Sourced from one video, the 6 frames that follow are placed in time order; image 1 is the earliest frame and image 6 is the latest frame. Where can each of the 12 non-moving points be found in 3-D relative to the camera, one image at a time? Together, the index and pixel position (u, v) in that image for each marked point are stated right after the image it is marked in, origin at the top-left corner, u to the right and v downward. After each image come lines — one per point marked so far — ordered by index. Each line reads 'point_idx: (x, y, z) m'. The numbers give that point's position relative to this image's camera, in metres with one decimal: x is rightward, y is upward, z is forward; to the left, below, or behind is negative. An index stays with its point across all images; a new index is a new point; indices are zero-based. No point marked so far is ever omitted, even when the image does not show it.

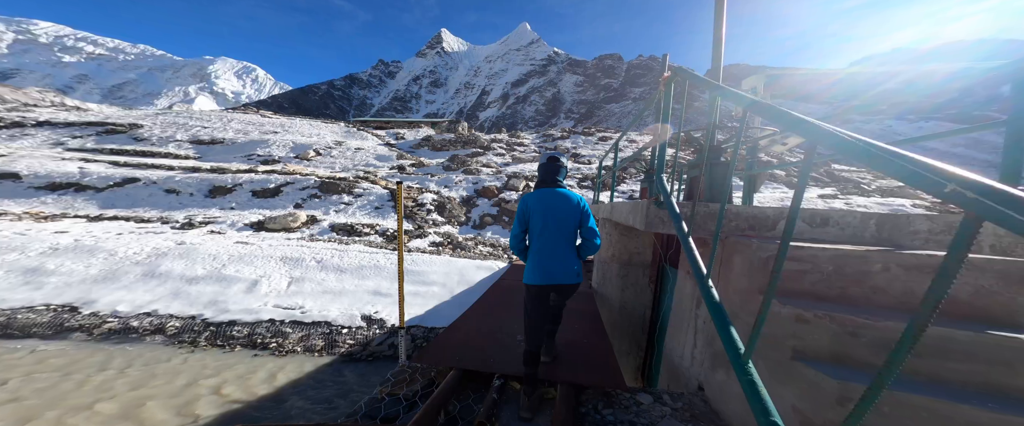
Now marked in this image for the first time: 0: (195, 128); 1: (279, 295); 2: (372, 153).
0: (-10.5, +2.8, +10.7) m
1: (-3.5, -1.2, +4.9) m
2: (-5.3, +2.3, +12.5) m
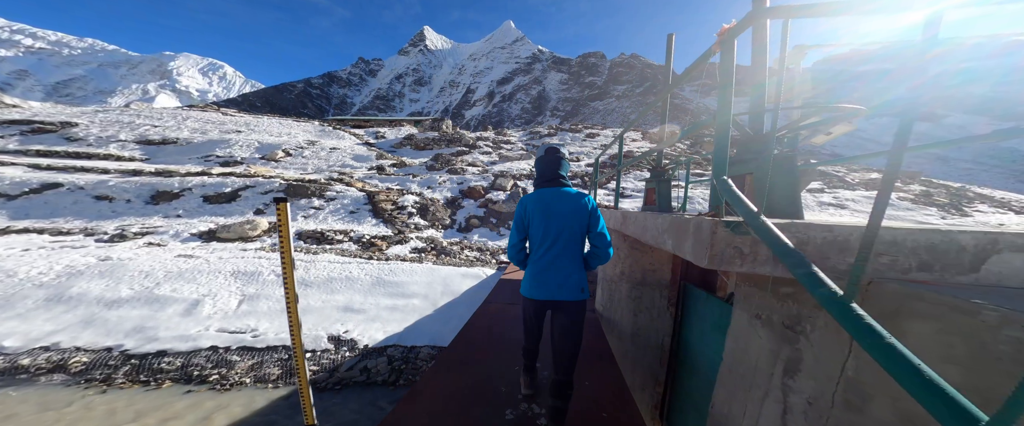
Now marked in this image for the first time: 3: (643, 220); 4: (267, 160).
0: (-10.9, +2.5, +9.6) m
1: (-3.6, -1.3, +4.2) m
2: (-5.8, +2.1, +11.7) m
3: (+0.8, -0.1, +2.0) m
4: (-7.2, +1.5, +9.6) m
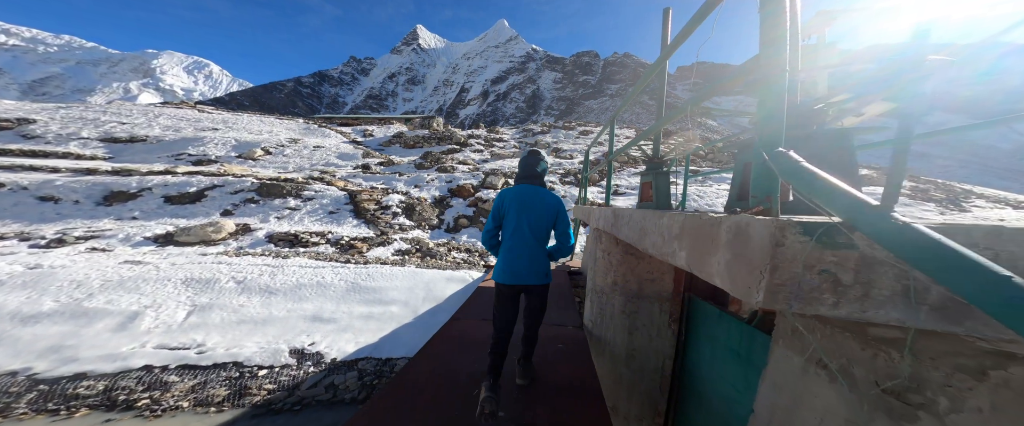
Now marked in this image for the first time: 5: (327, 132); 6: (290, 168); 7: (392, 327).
0: (-11.2, +2.5, +9.1) m
1: (-3.9, -1.3, +3.7) m
2: (-6.1, +2.1, +11.2) m
3: (+0.6, 0.0, +1.6) m
4: (-7.4, +1.5, +9.1) m
5: (-7.5, +3.3, +13.2) m
6: (-6.3, +1.3, +9.3) m
7: (-1.7, -1.6, +4.6) m
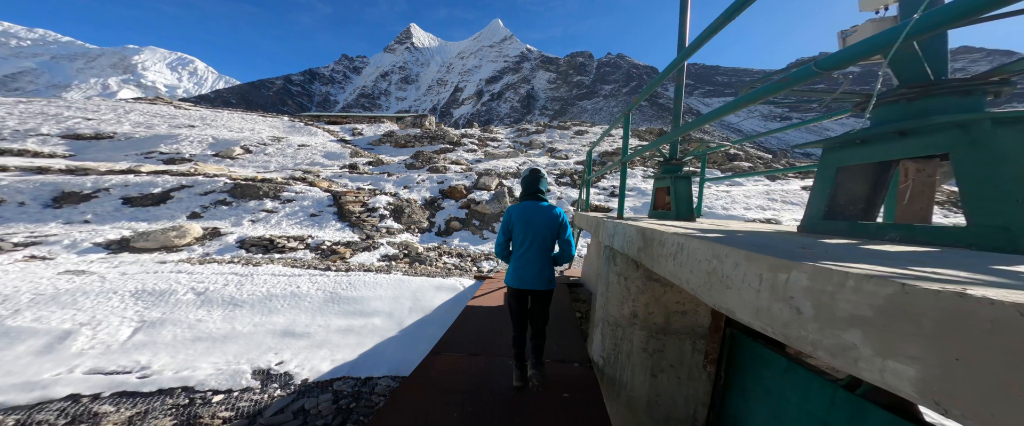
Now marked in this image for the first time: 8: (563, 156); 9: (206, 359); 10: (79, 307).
0: (-11.4, +2.4, +8.5) m
1: (-3.9, -1.4, +3.2) m
2: (-6.3, +2.1, +10.7) m
3: (+0.6, -0.1, +1.2) m
4: (-7.6, +1.4, +8.5) m
5: (-7.7, +3.2, +12.7) m
6: (-6.4, +1.2, +8.8) m
7: (-1.8, -1.6, +4.1) m
8: (+2.0, +2.3, +13.2) m
9: (-3.2, -1.5, +3.4) m
10: (-4.7, -1.0, +3.5) m
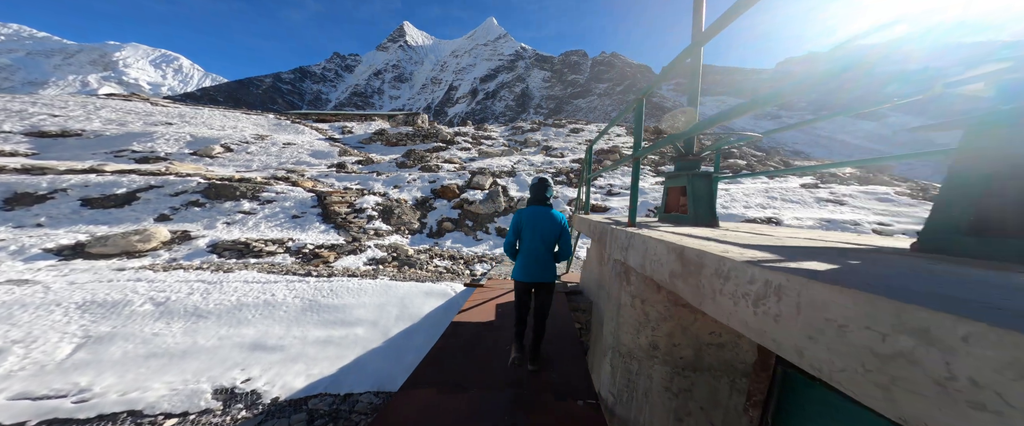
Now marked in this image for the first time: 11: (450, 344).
0: (-11.5, +2.3, +8.0) m
1: (-4.0, -1.4, +2.8) m
2: (-6.5, +2.0, +10.2) m
3: (+0.6, -0.1, +0.8) m
4: (-7.7, +1.4, +8.1) m
5: (-7.9, +3.2, +12.2) m
6: (-6.6, +1.2, +8.3) m
7: (-1.8, -1.6, +3.8) m
8: (+1.8, +2.3, +12.9) m
9: (-3.3, -1.5, +3.0) m
10: (-4.7, -1.0, +3.1) m
11: (-0.5, -1.0, +2.5) m
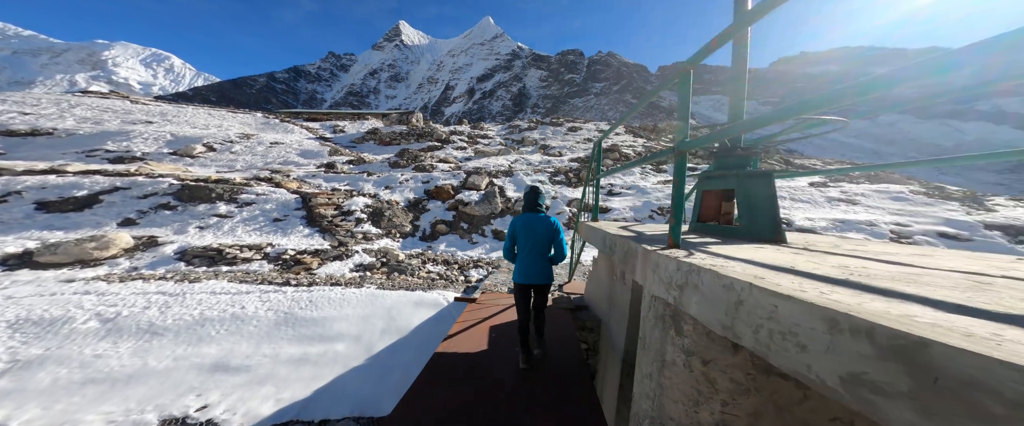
0: (-11.6, +2.2, +7.6) m
1: (-4.1, -1.4, +2.3) m
2: (-6.5, +1.9, +9.8) m
3: (+0.5, -0.1, +0.4) m
4: (-7.8, +1.3, +7.7) m
5: (-8.0, +3.1, +11.8) m
6: (-6.7, +1.1, +7.9) m
7: (-1.9, -1.7, +3.3) m
8: (+1.8, +2.3, +12.4) m
9: (-3.3, -1.6, +2.6) m
10: (-4.8, -1.1, +2.7) m
11: (-0.6, -1.1, +2.1) m
